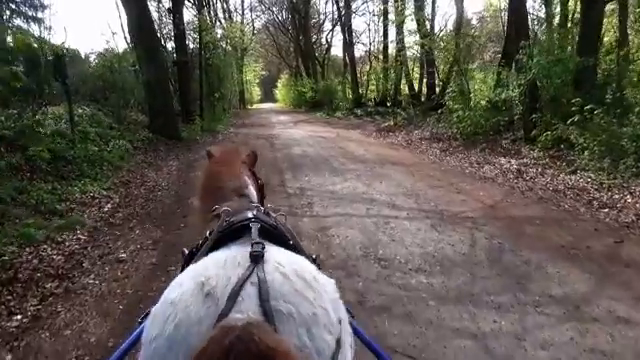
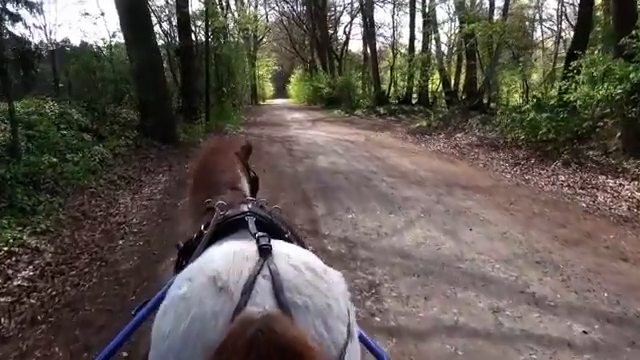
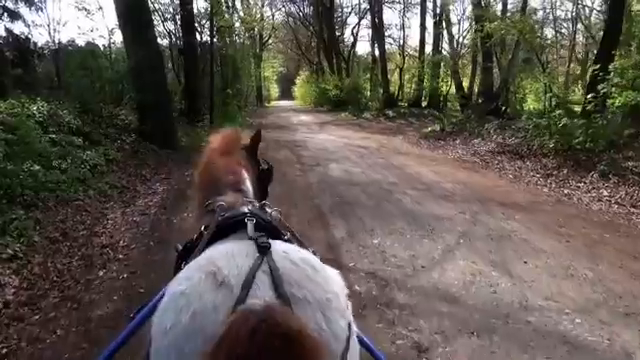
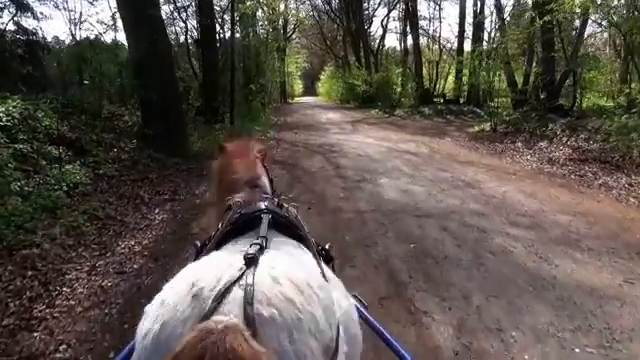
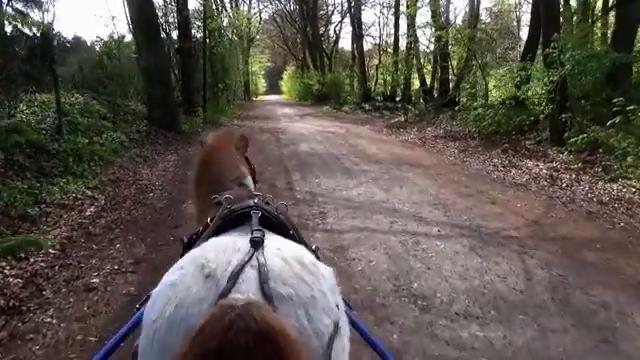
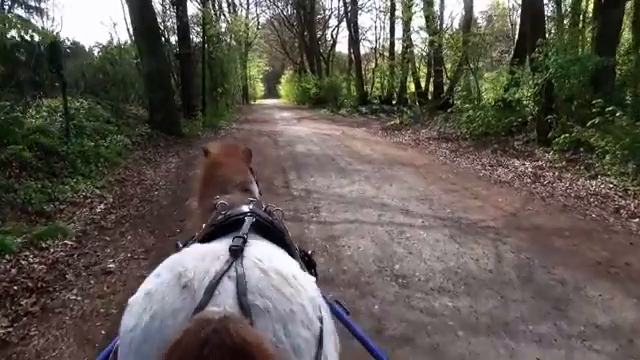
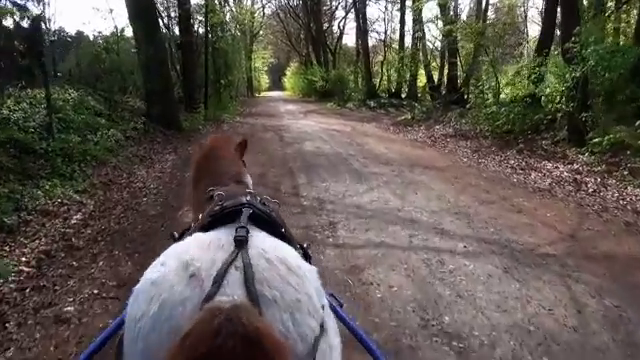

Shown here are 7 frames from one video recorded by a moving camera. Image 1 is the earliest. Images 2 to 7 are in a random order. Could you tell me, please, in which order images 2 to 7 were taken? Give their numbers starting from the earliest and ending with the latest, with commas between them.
6, 5, 7, 2, 3, 4
